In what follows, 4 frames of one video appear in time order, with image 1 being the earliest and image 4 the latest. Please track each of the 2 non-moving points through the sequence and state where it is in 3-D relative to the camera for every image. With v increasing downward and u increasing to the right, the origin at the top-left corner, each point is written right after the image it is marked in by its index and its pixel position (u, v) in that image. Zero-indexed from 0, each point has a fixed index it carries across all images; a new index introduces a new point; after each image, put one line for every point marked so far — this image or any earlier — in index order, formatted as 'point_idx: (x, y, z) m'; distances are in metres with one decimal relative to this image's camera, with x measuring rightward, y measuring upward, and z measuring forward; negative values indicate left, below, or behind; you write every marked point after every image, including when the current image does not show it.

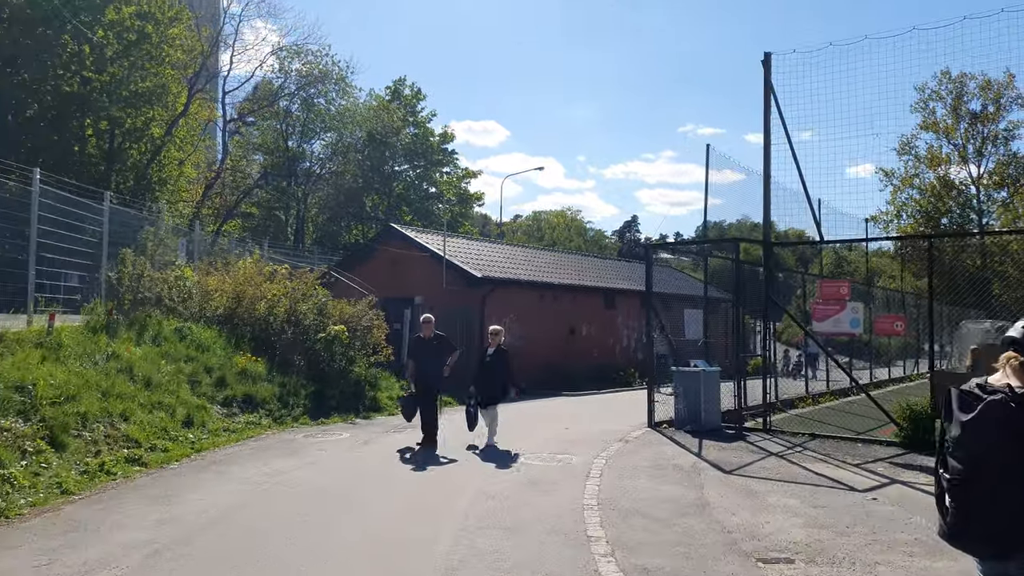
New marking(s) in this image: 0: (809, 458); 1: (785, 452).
0: (+4.0, -2.3, +9.9) m
1: (+3.8, -2.3, +10.3) m
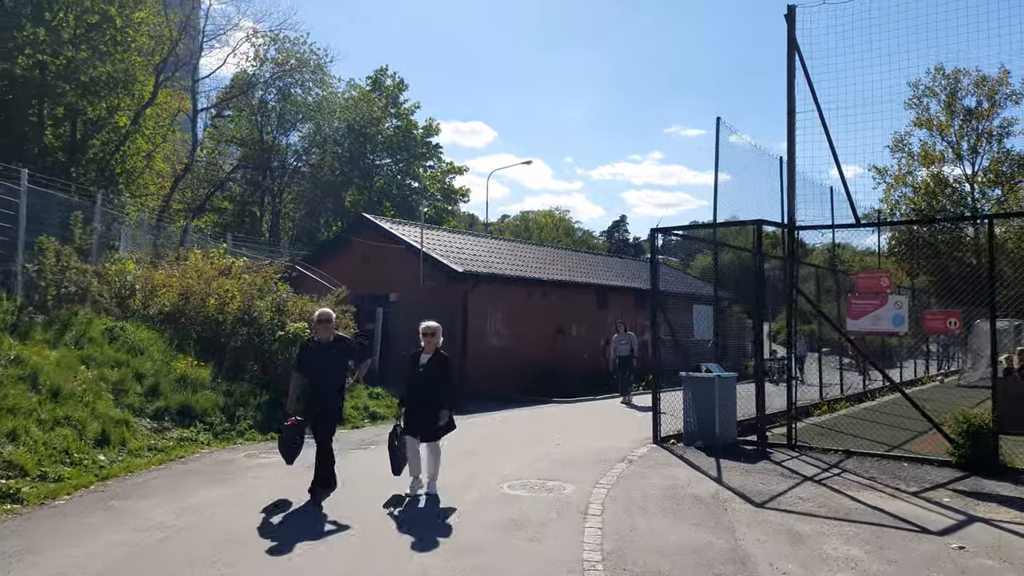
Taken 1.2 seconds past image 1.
0: (+3.7, -2.1, +8.1) m
1: (+3.6, -2.2, +8.5) m
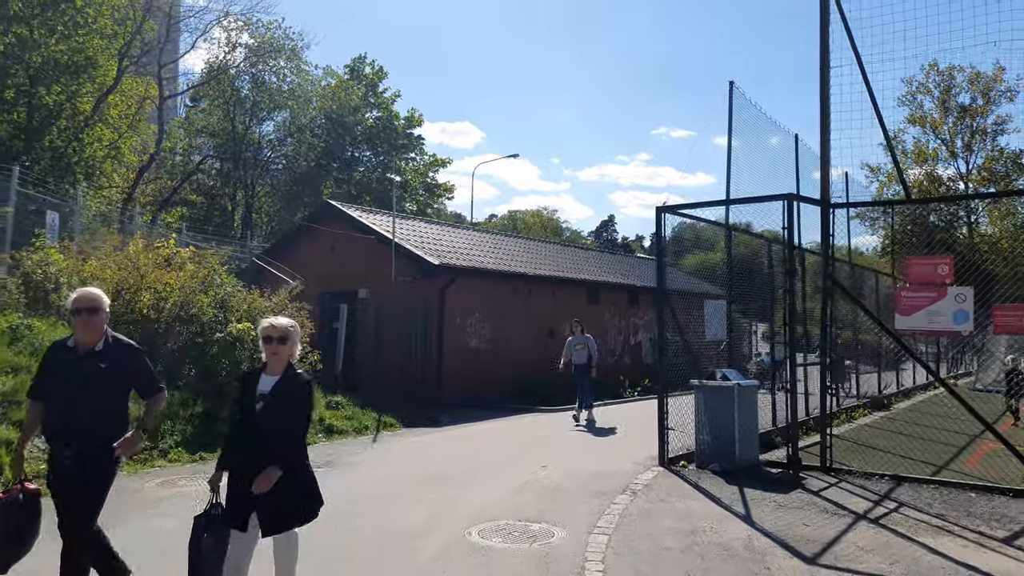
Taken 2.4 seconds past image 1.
0: (+3.5, -2.0, +6.4) m
1: (+3.3, -2.0, +6.7) m
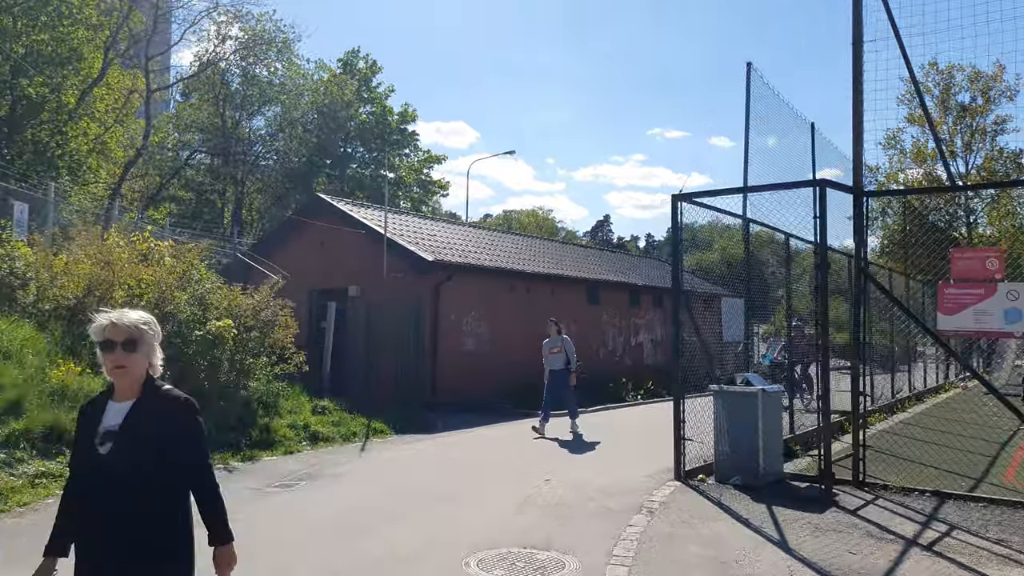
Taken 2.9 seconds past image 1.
0: (+3.5, -2.0, +5.6) m
1: (+3.4, -2.0, +6.0) m
